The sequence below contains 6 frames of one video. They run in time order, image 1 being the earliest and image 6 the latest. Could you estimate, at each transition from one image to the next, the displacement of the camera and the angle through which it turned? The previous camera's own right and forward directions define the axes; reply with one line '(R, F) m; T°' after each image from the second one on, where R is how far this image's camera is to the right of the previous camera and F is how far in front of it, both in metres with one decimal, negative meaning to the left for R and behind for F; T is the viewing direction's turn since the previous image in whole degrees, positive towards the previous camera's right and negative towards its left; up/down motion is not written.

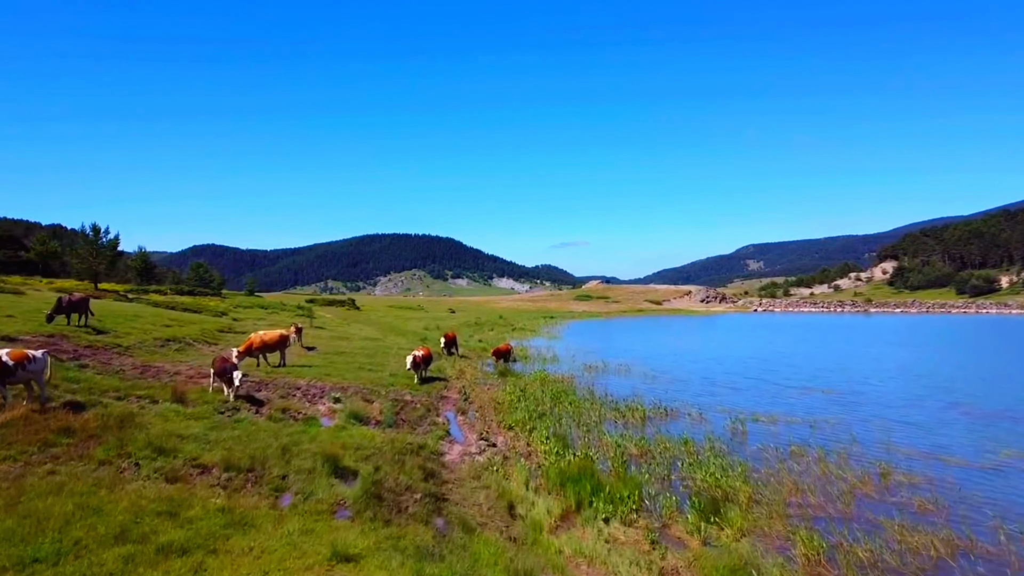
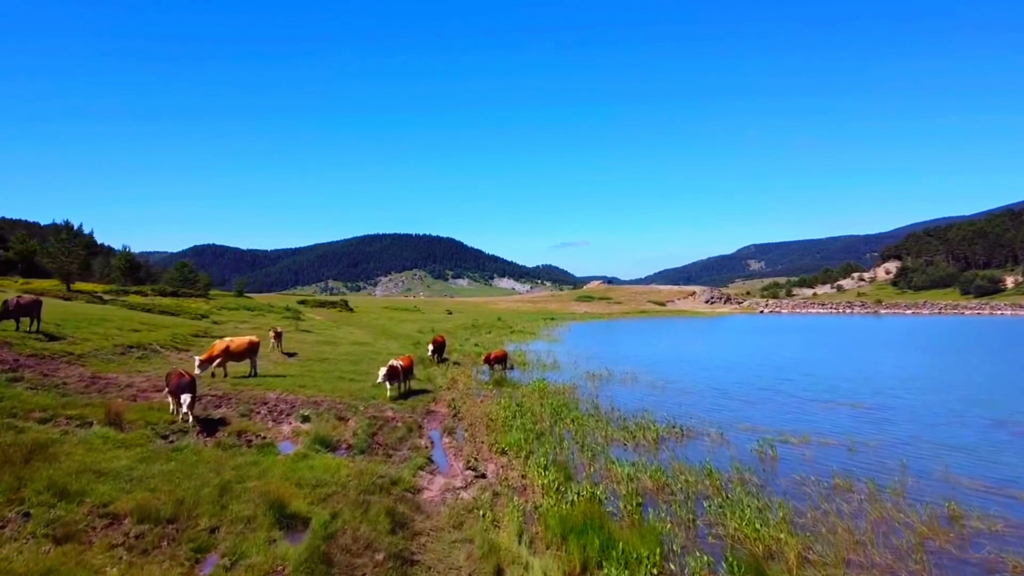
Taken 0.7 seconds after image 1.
(+0.2, +2.8) m; 0°
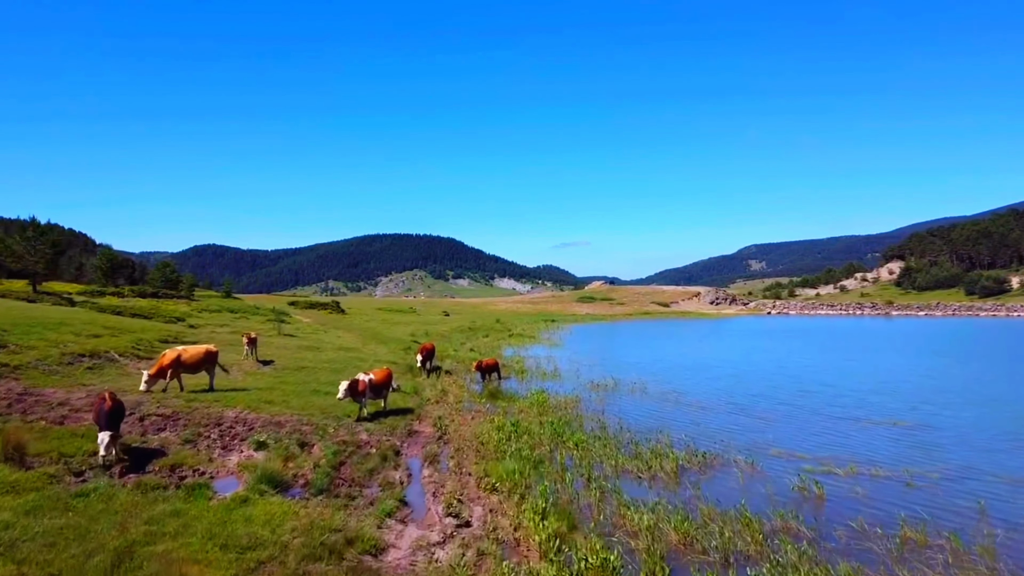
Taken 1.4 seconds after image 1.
(+0.2, +3.1) m; 0°
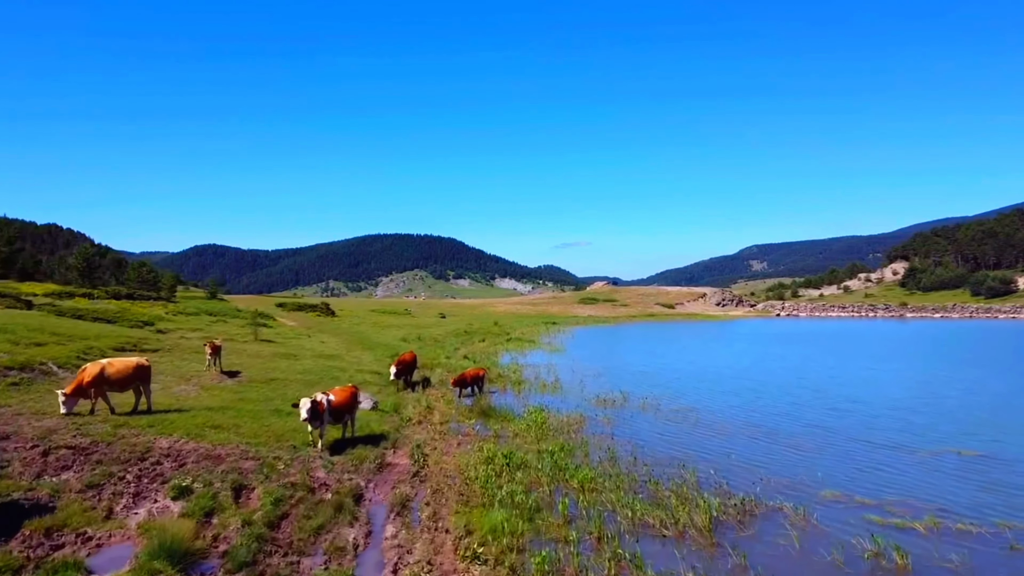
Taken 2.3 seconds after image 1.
(+0.2, +3.5) m; 0°
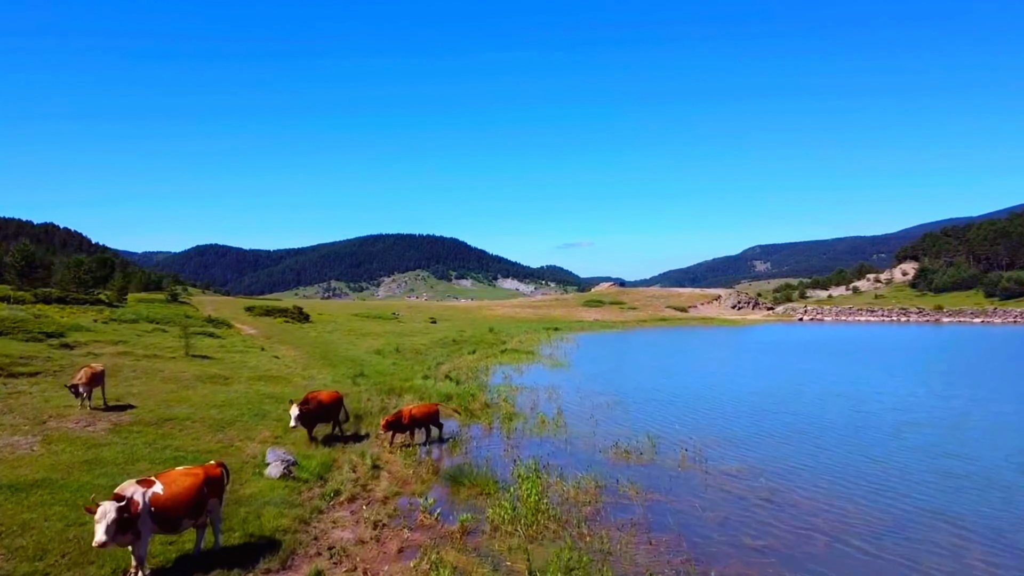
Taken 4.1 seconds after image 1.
(+0.4, +7.7) m; 0°
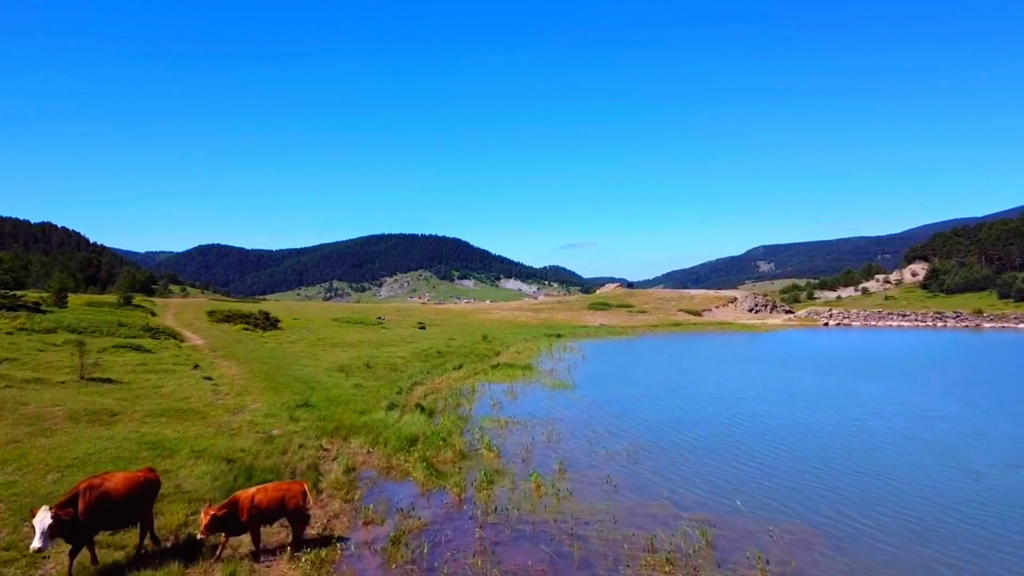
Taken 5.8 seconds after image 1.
(+0.4, +7.3) m; 0°
